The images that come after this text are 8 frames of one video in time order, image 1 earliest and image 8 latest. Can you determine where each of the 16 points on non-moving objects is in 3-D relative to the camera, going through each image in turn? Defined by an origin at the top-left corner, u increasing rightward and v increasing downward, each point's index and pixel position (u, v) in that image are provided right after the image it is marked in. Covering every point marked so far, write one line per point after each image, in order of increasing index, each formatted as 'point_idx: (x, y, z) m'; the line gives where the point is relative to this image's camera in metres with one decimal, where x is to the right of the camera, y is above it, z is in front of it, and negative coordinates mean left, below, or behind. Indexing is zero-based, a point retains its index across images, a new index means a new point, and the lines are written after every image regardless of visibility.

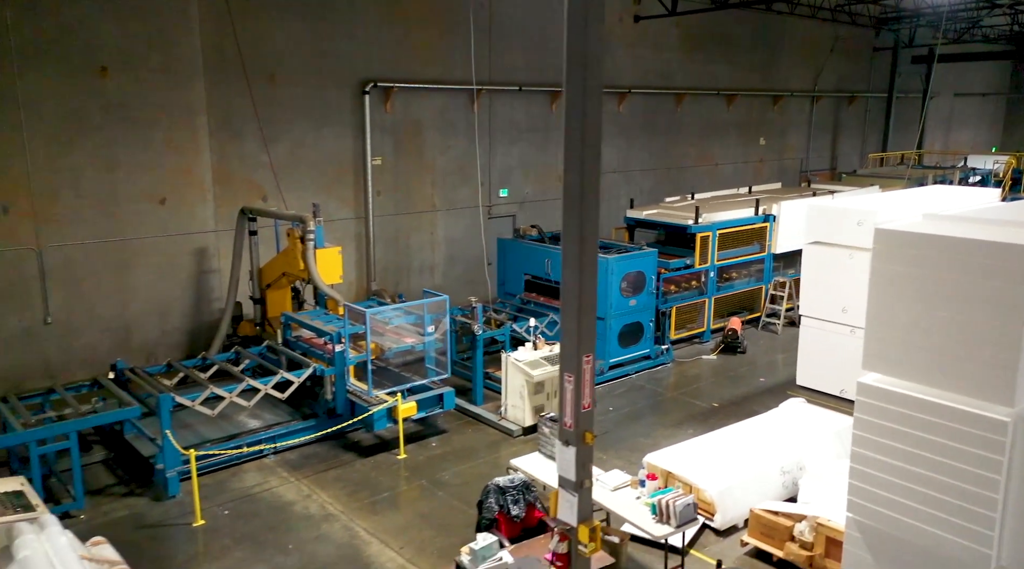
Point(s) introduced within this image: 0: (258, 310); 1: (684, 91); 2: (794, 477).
0: (-2.7, -0.3, +9.0) m
1: (+3.2, +3.6, +15.9) m
2: (+2.1, -1.4, +6.3) m
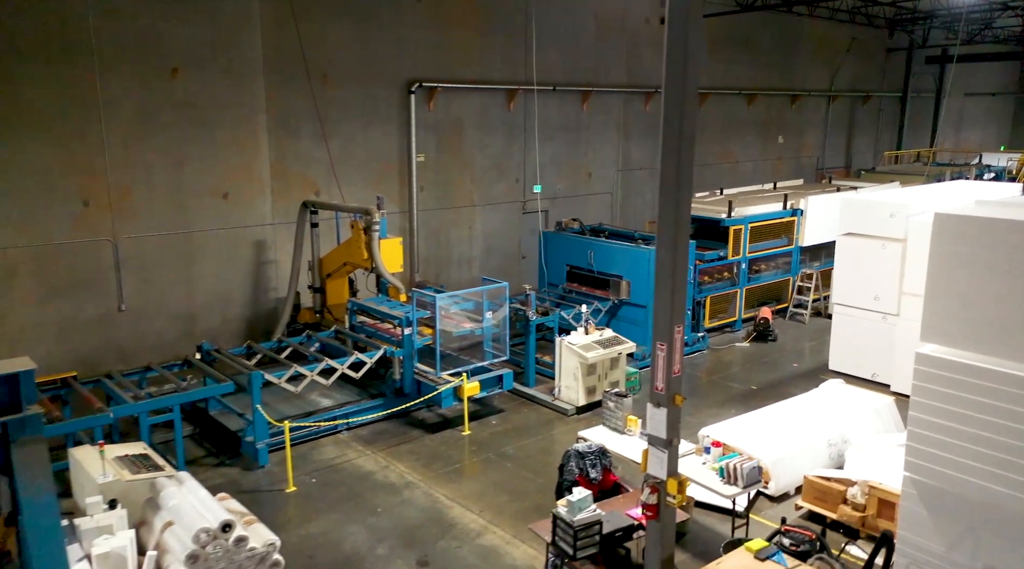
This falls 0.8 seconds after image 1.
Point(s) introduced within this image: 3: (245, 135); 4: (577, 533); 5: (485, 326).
0: (-2.2, -0.1, +9.5) m
1: (+3.7, +3.7, +16.4) m
2: (+2.6, -1.3, +6.8) m
3: (-3.1, +1.7, +9.9) m
4: (+0.4, -1.3, +4.6) m
5: (-0.3, -0.4, +7.7) m
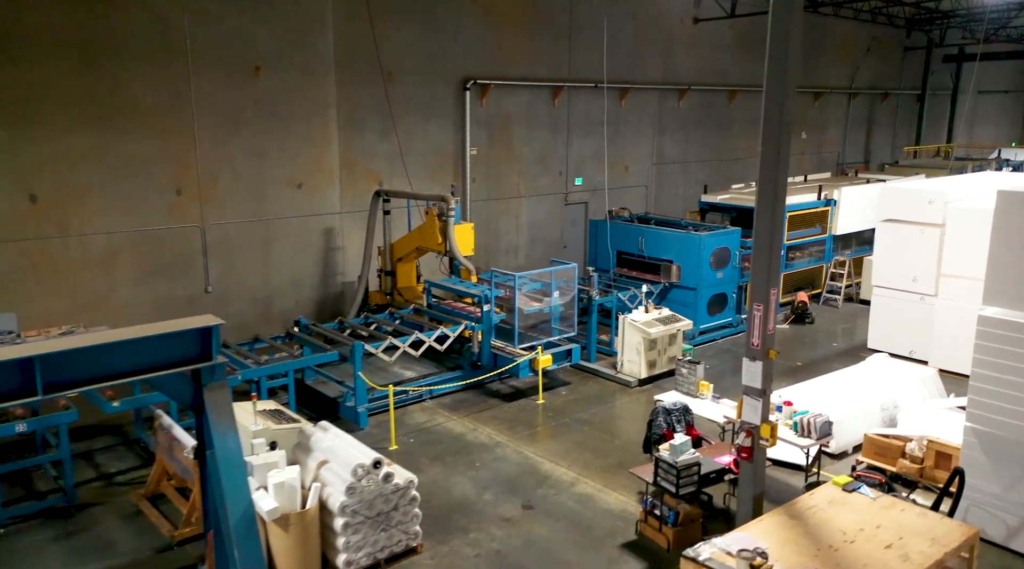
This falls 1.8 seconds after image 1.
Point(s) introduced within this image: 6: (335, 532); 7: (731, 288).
0: (-1.5, 0.0, +10.1) m
1: (+4.5, +3.9, +17.0) m
2: (+3.3, -1.1, +7.4) m
3: (-2.4, +1.9, +10.5) m
4: (+1.0, -1.2, +5.2) m
5: (+0.3, -0.2, +8.4) m
6: (-1.0, -1.4, +4.9) m
7: (+2.7, 0.0, +10.6) m
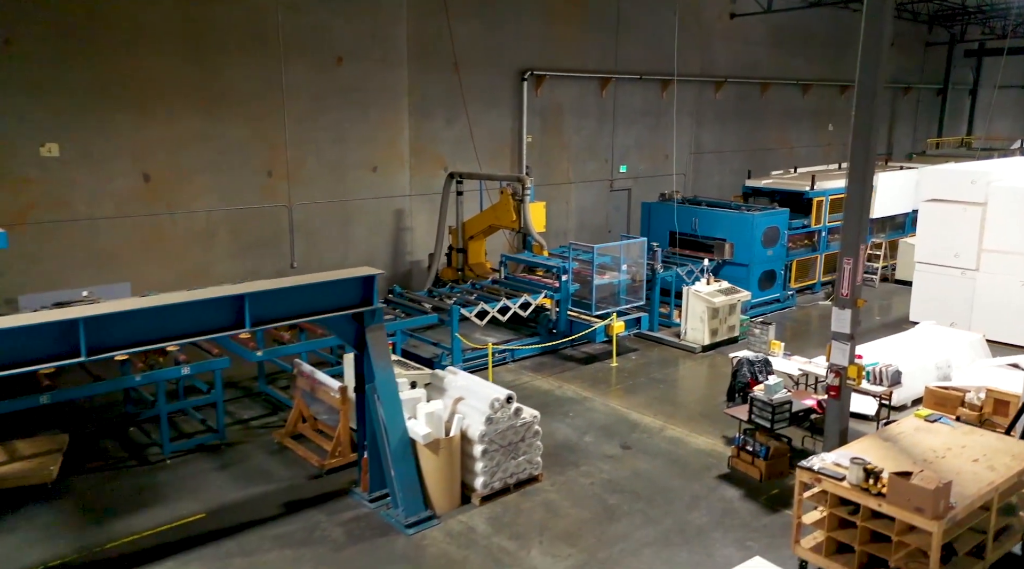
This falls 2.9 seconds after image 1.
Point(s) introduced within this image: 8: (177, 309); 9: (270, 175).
0: (-0.7, +0.3, +10.8) m
1: (+5.3, +4.2, +17.7) m
2: (+4.1, -0.8, +8.1) m
3: (-1.6, +2.2, +11.2) m
4: (+1.8, -0.9, +5.9) m
5: (+1.1, +0.1, +9.0) m
6: (-0.3, -1.1, +5.6) m
7: (+3.5, +0.2, +11.3) m
8: (-1.8, -0.1, +4.5) m
9: (-2.9, +1.3, +10.1) m
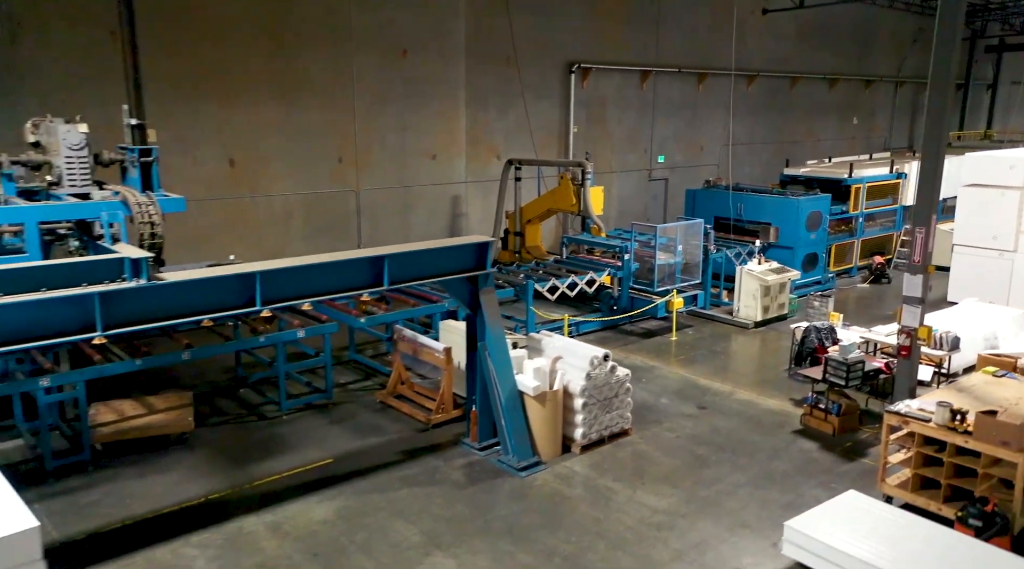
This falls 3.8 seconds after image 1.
0: (+0.1, +0.6, +11.3) m
1: (+6.1, +4.5, +18.2) m
2: (+4.8, -0.6, +8.5) m
3: (-0.9, +2.4, +11.7) m
4: (+2.5, -0.6, +6.4) m
5: (+1.9, +0.3, +9.5) m
6: (+0.4, -0.9, +6.1) m
7: (+4.3, +0.5, +11.8) m
8: (-1.1, +0.1, +5.0) m
9: (-2.1, +1.5, +10.6) m
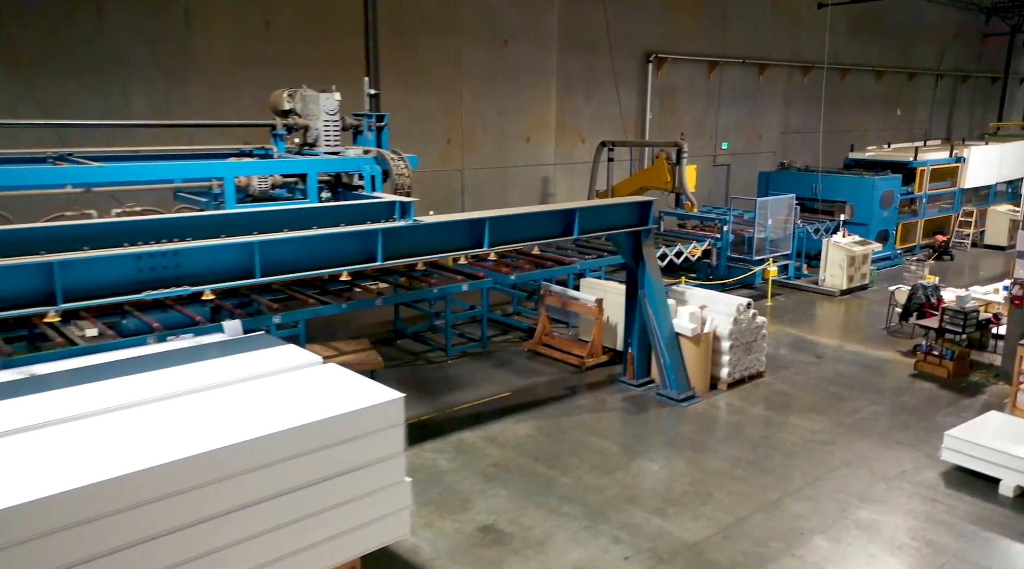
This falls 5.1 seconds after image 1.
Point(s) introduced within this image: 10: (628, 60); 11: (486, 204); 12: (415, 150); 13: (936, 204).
0: (+1.4, +1.0, +12.0) m
1: (+7.4, +4.8, +18.8) m
2: (+6.1, -0.2, +9.3) m
3: (+0.4, +2.8, +12.4) m
4: (+3.8, -0.3, +7.1) m
5: (+3.1, +0.7, +10.3) m
6: (+1.7, -0.5, +6.8) m
7: (+5.6, +0.8, +12.5) m
8: (+0.1, +0.5, +5.8) m
9: (-0.9, +1.9, +11.4) m
10: (+1.8, +3.6, +13.6) m
11: (-0.4, +1.1, +12.0) m
12: (-1.3, +1.8, +11.0) m
13: (+7.0, +1.3, +14.1) m
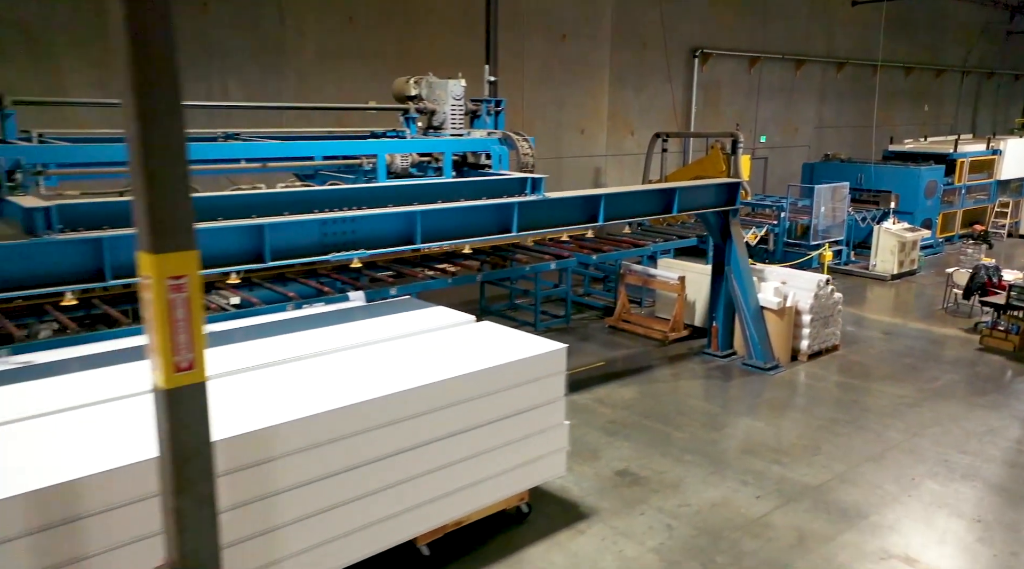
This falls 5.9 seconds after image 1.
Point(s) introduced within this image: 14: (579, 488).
0: (+2.2, +1.1, +12.5) m
1: (+8.3, +5.0, +19.2) m
2: (+6.9, 0.0, +9.6) m
3: (+1.3, +3.0, +12.9) m
4: (+4.5, -0.1, +7.5) m
5: (+3.9, +0.9, +10.7) m
6: (+2.5, -0.4, +7.2) m
7: (+6.4, +1.0, +12.9) m
8: (+0.9, +0.7, +6.2) m
9: (0.0, +2.1, +11.8) m
10: (+2.7, +3.8, +14.0) m
11: (+0.5, +1.3, +12.4) m
12: (-0.4, +2.0, +11.4) m
13: (+7.8, +1.5, +14.5) m
14: (+0.4, -1.1, +4.6) m
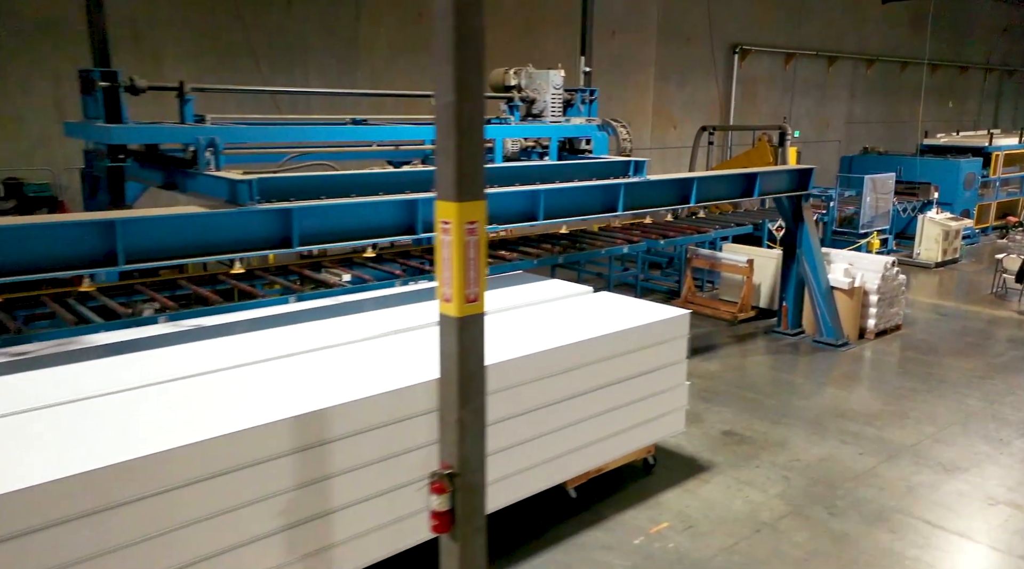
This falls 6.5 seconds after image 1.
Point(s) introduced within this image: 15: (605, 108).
0: (+2.9, +1.3, +12.8) m
1: (+9.1, +5.2, +19.5) m
2: (+7.6, +0.1, +10.0) m
3: (+2.0, +3.2, +13.2) m
4: (+5.3, +0.1, +7.9) m
5: (+4.7, +1.0, +11.0) m
6: (+3.2, -0.2, +7.6) m
7: (+7.2, +1.2, +13.2) m
8: (+1.6, +0.8, +6.6) m
9: (+0.7, +2.3, +12.2) m
10: (+3.4, +4.0, +14.4) m
11: (+1.2, +1.5, +12.8) m
12: (+0.3, +2.1, +11.8) m
13: (+8.6, +1.7, +14.8) m
14: (+1.1, -0.9, +5.0) m
15: (+1.4, +2.7, +12.8) m
